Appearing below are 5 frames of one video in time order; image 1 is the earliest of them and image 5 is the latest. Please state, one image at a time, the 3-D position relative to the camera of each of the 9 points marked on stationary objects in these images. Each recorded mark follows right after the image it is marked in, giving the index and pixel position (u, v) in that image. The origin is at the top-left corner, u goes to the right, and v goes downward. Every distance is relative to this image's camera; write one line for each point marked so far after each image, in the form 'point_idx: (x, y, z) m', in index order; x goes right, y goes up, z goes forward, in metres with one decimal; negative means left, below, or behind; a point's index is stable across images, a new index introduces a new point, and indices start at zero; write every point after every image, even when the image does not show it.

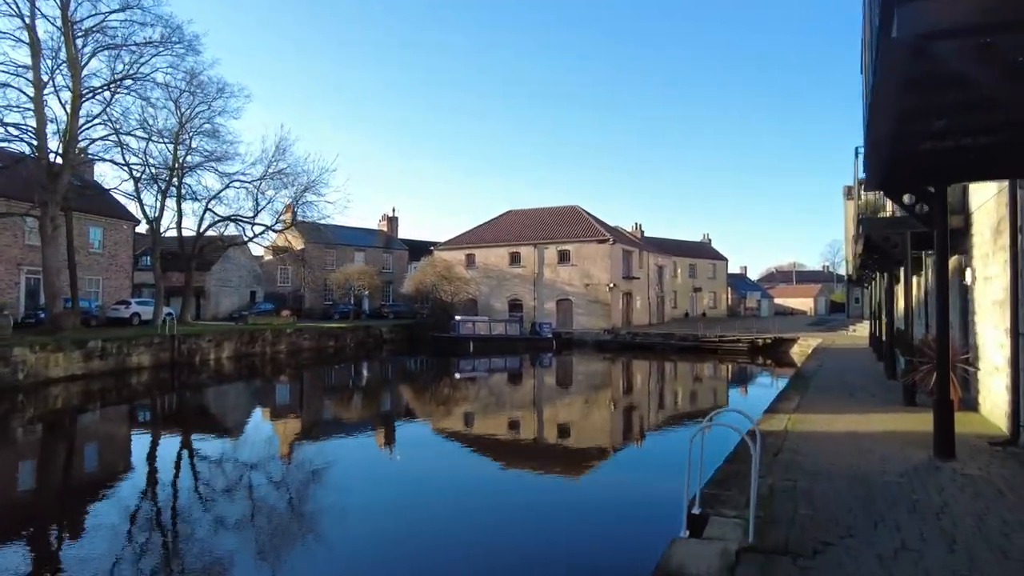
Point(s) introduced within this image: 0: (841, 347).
0: (+8.8, -1.6, +17.1) m
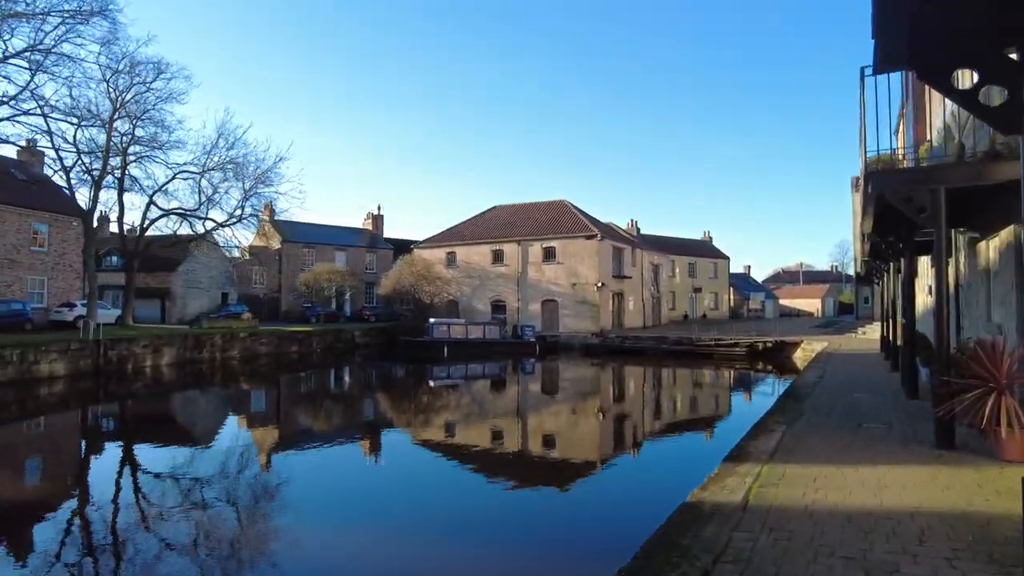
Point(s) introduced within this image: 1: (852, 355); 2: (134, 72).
0: (+7.9, -1.5, +15.0) m
1: (+7.6, -1.5, +14.3) m
2: (-10.7, +6.2, +18.2) m
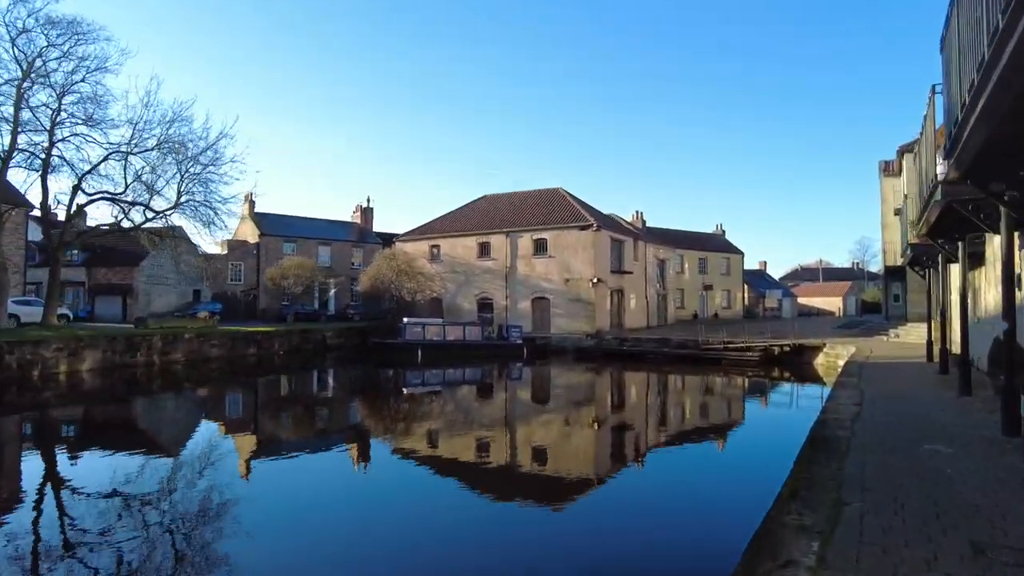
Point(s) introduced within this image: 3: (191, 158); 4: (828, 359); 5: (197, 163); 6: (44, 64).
0: (+7.1, -1.4, +12.2) m
1: (+6.8, -1.4, +11.5) m
2: (-11.4, +6.3, +15.8) m
3: (-9.2, +3.7, +18.3) m
4: (+9.1, -2.0, +18.5) m
5: (-9.0, +3.6, +18.2) m
6: (-12.0, +5.7, +16.4) m
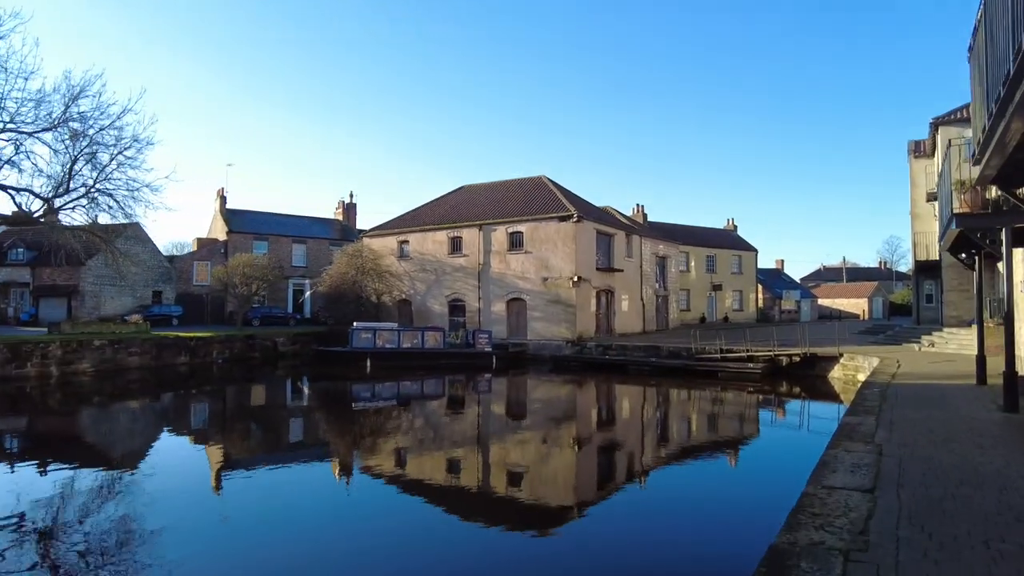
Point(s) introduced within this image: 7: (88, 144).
0: (+5.8, -1.3, +9.1) m
1: (+5.5, -1.3, +8.5) m
2: (-12.6, +6.3, +13.4) m
3: (-10.3, +3.7, +15.8) m
4: (+8.0, -2.0, +15.4) m
5: (-10.1, +3.6, +15.7) m
6: (-13.2, +5.7, +14.0) m
7: (-10.4, +3.6, +15.9) m
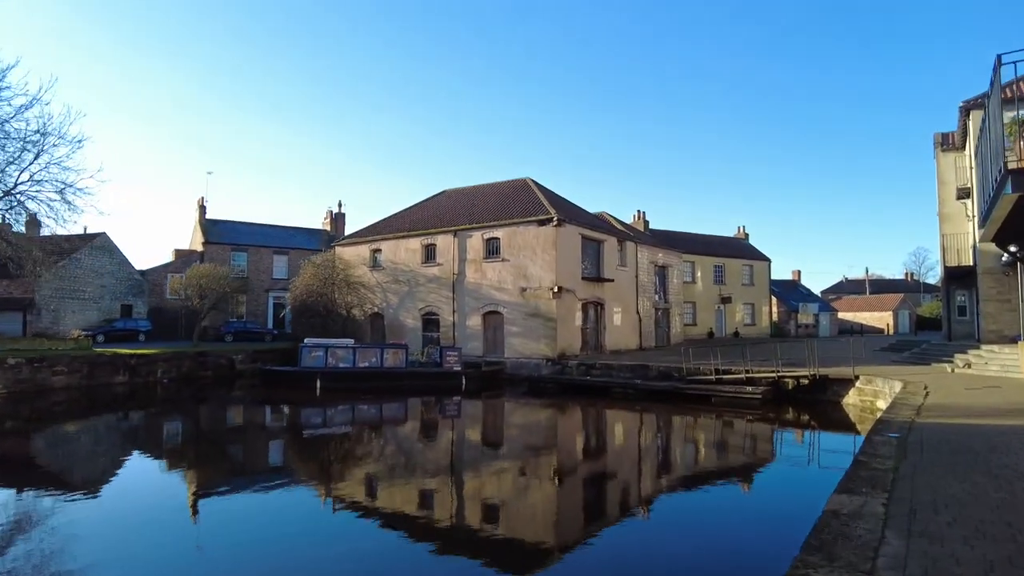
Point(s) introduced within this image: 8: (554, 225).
0: (+4.7, -1.4, +6.8) m
1: (+4.4, -1.3, +6.2) m
2: (-13.6, +6.1, +11.8) m
3: (-11.2, +3.5, +14.1) m
4: (+7.1, -2.2, +13.0) m
5: (-11.0, +3.3, +14.0) m
6: (-14.1, +5.5, +12.5) m
7: (-11.3, +3.3, +14.3) m
8: (+1.3, +1.8, +18.3) m
